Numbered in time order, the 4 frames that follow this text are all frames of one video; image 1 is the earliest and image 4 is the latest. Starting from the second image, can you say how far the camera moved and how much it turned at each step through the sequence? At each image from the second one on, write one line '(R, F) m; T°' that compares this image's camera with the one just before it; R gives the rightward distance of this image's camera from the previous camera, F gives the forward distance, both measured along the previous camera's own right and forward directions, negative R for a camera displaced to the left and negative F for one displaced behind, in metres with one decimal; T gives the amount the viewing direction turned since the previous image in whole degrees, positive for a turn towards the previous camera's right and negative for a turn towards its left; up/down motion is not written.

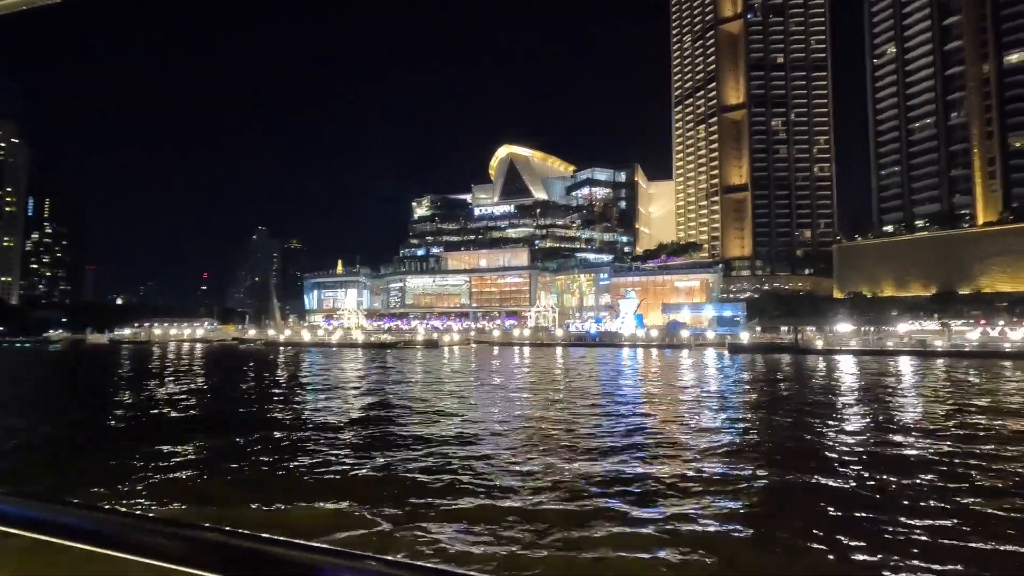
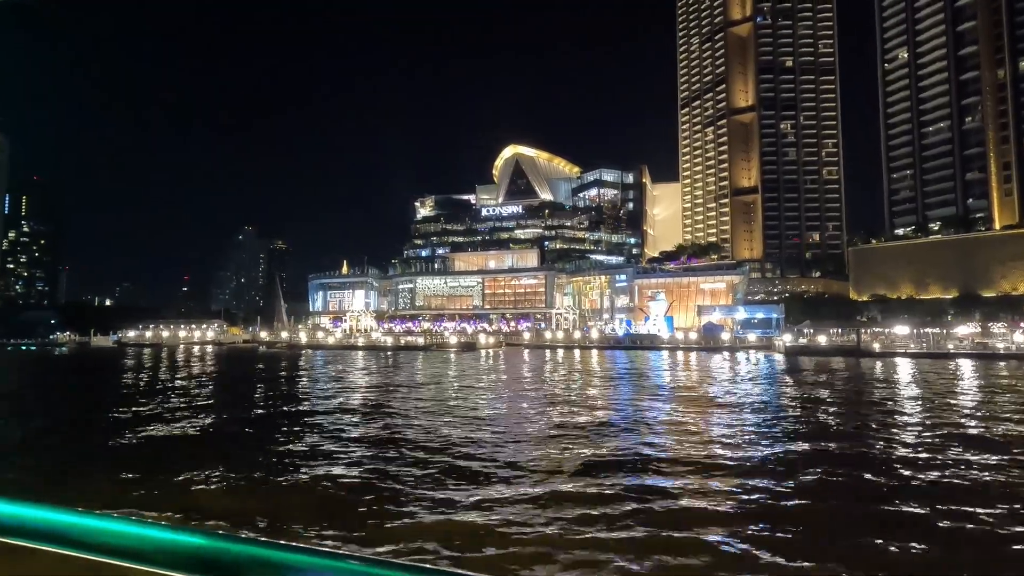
(-4.1, +1.2) m; +2°
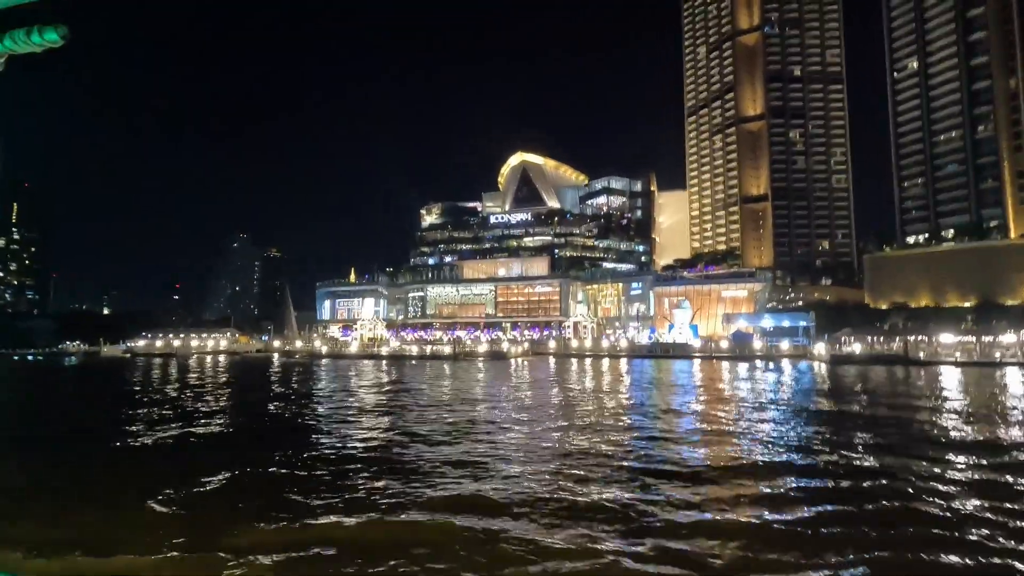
(-2.8, +0.7) m; +1°
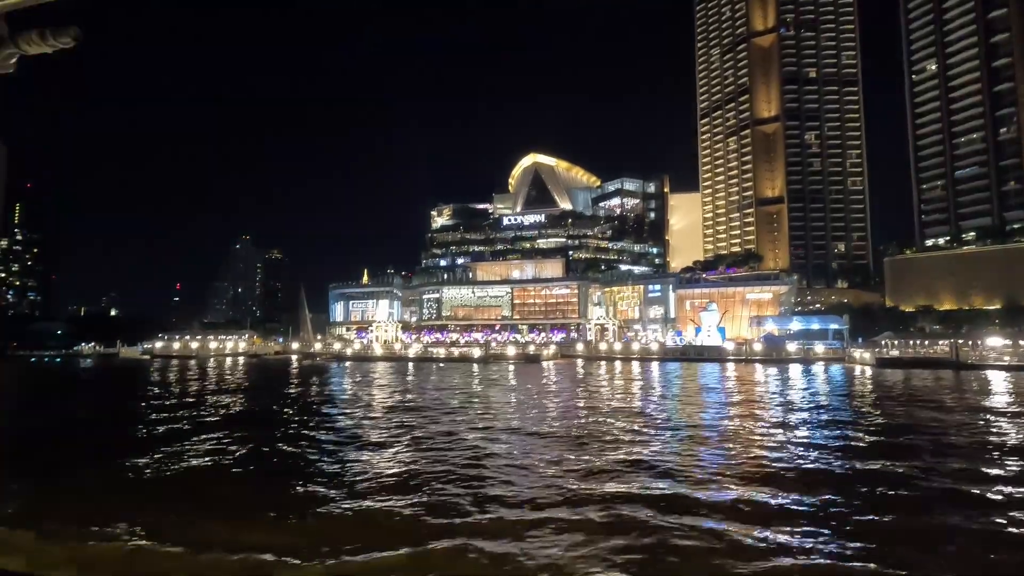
(-2.4, +0.6) m; 0°
